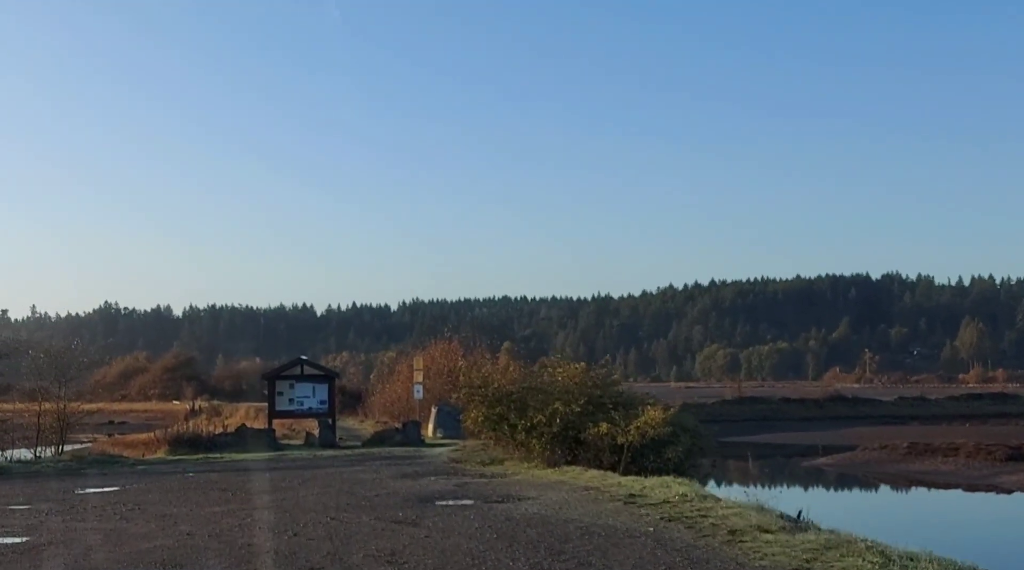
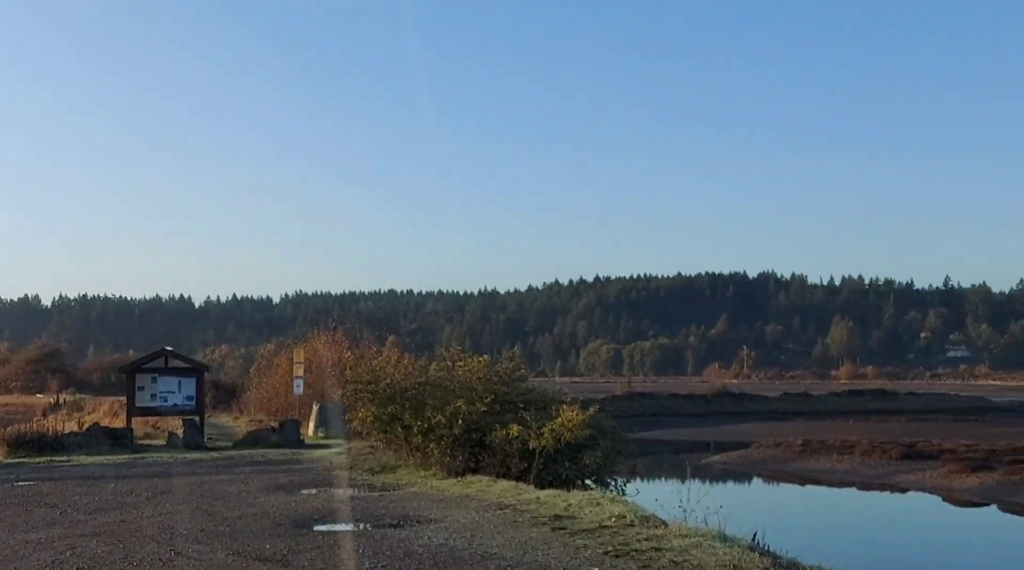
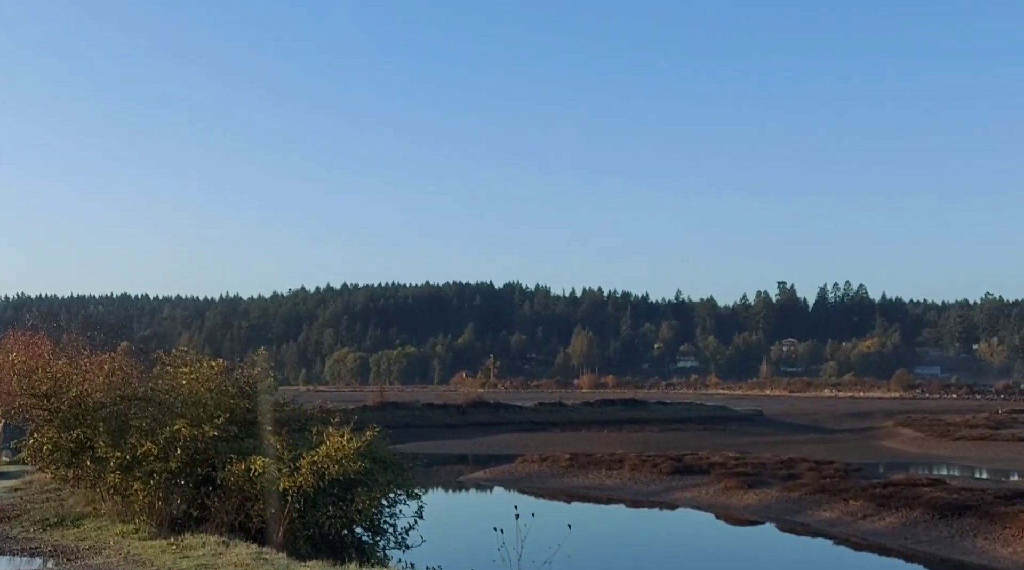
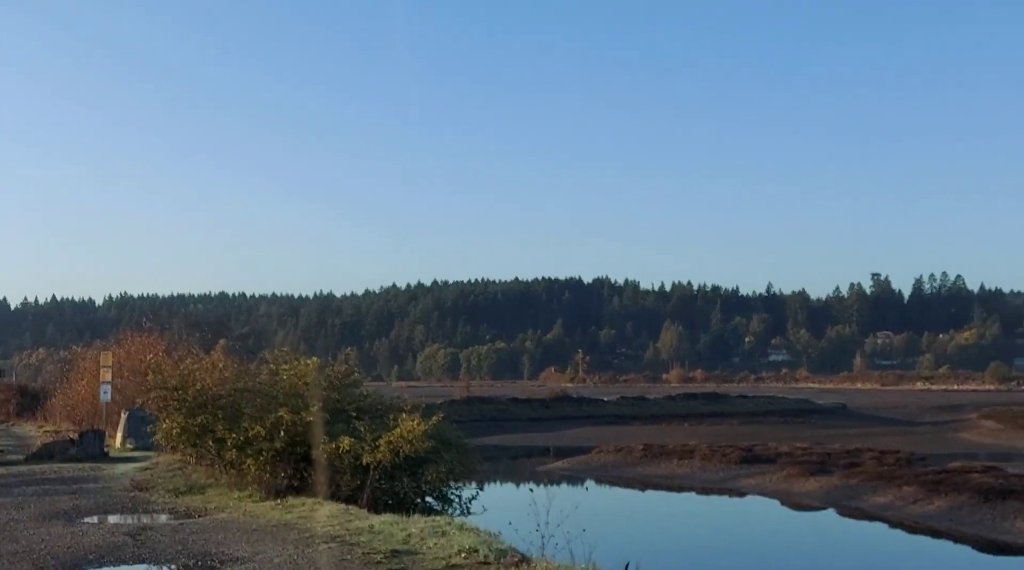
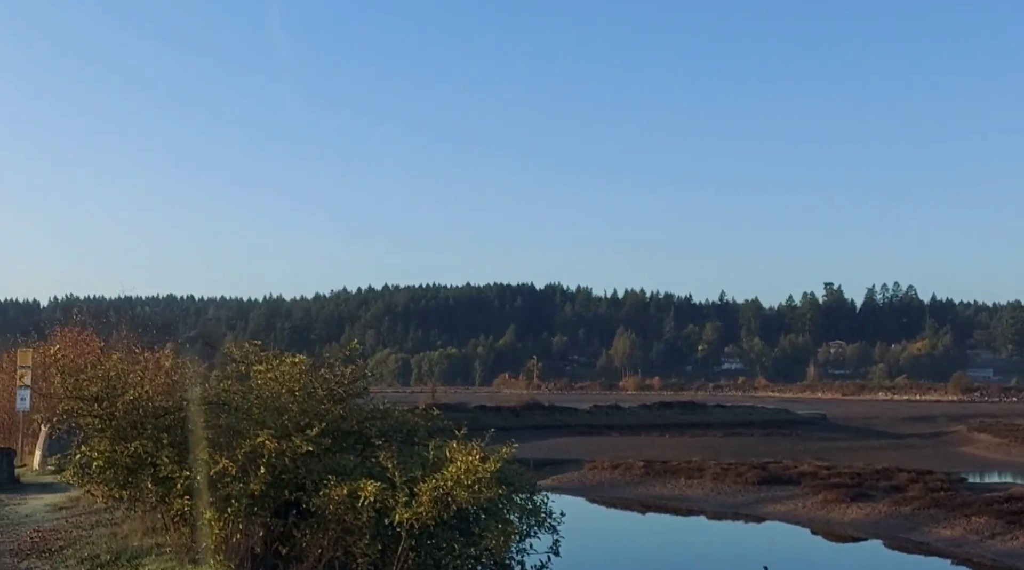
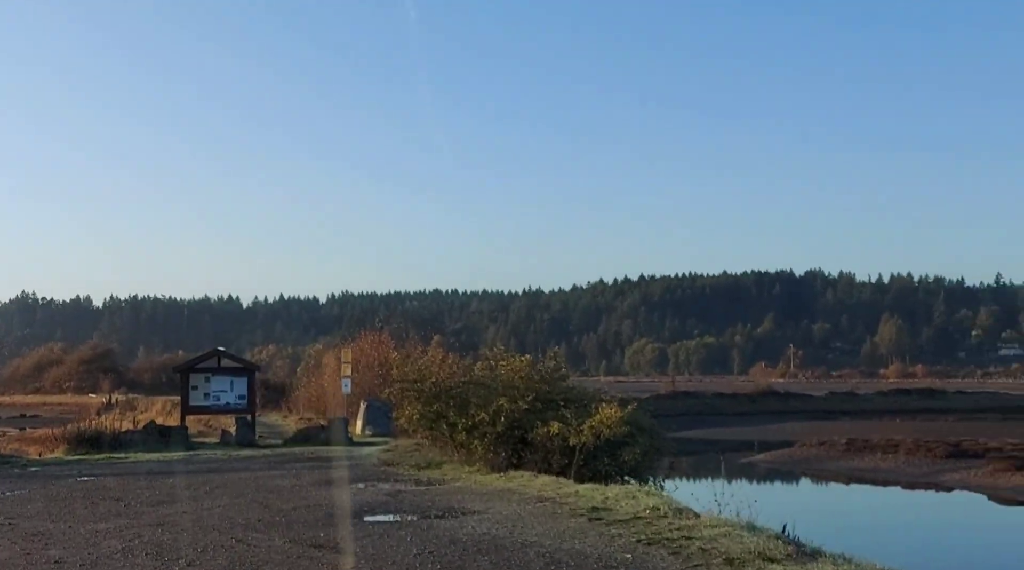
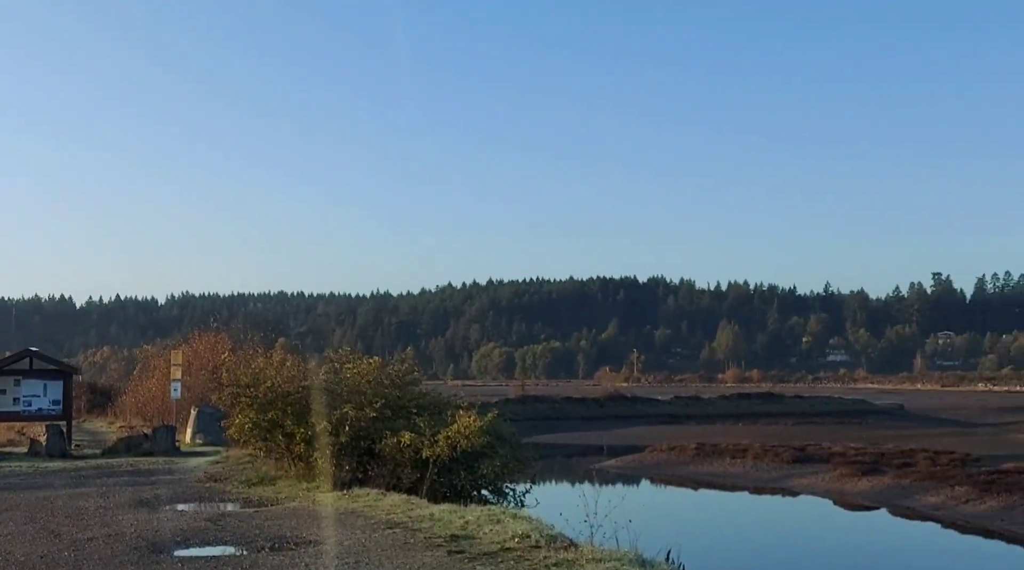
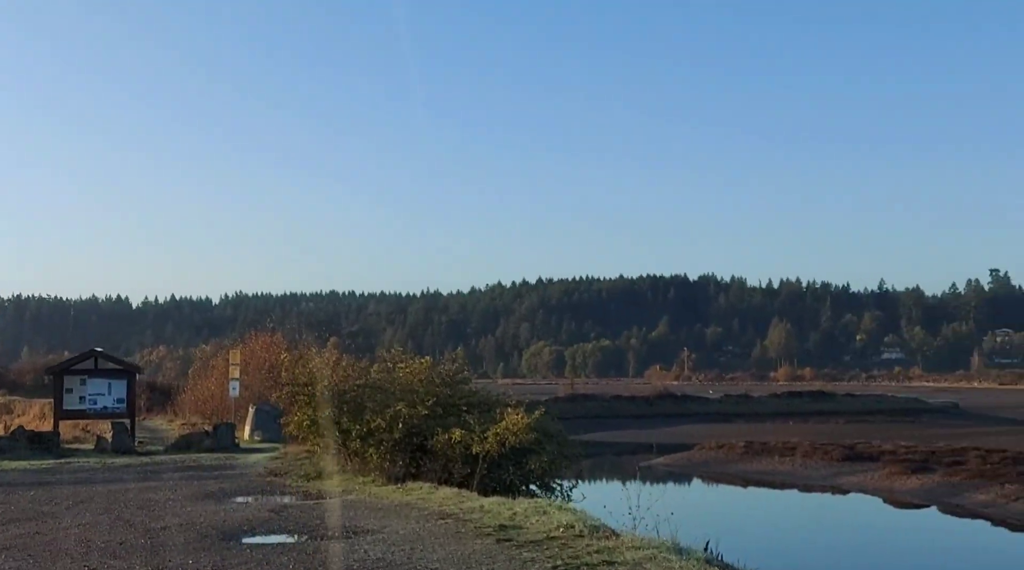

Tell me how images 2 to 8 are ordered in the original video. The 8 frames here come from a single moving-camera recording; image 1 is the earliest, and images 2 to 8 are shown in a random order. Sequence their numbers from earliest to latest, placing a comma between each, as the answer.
6, 2, 8, 7, 4, 3, 5
